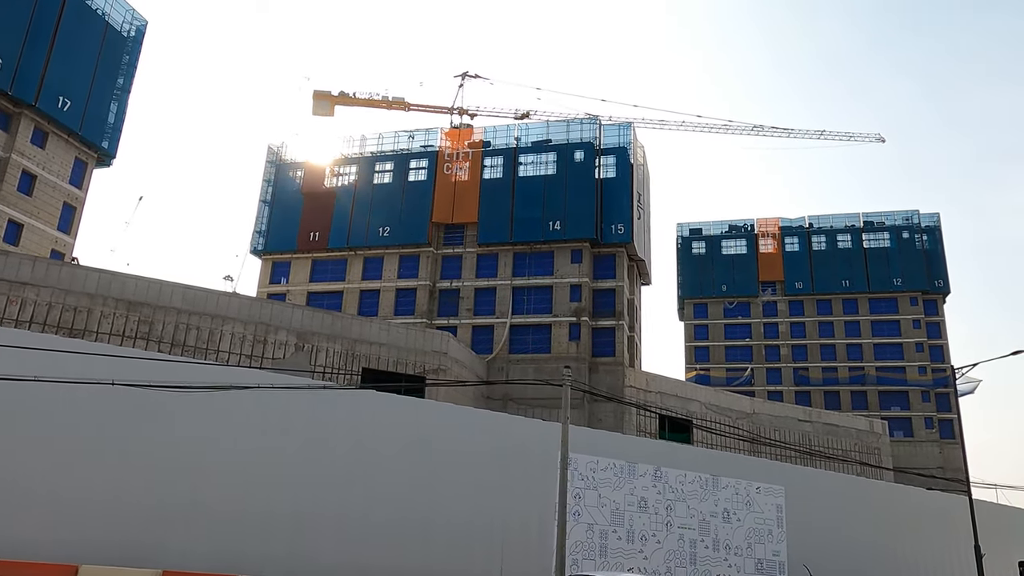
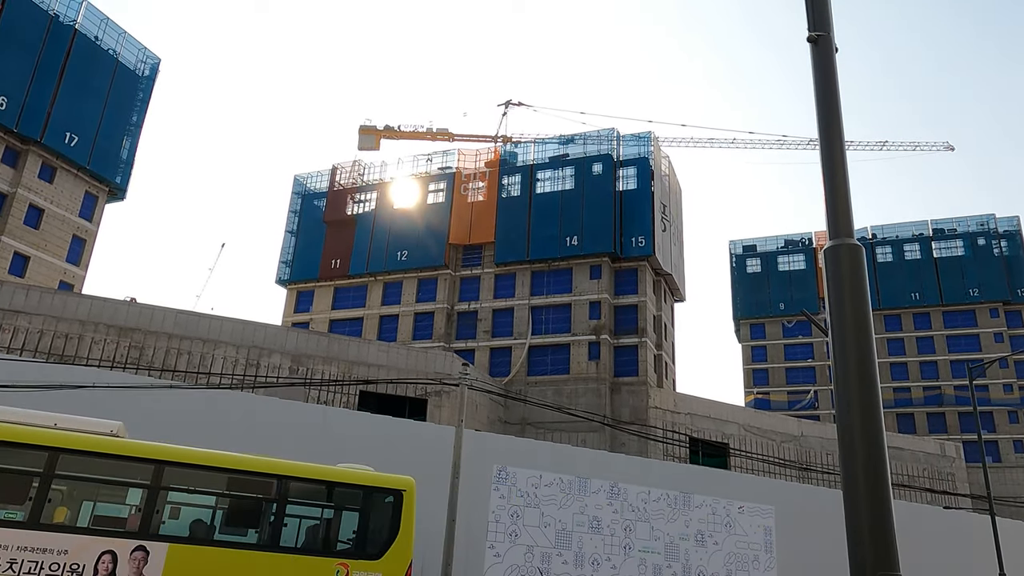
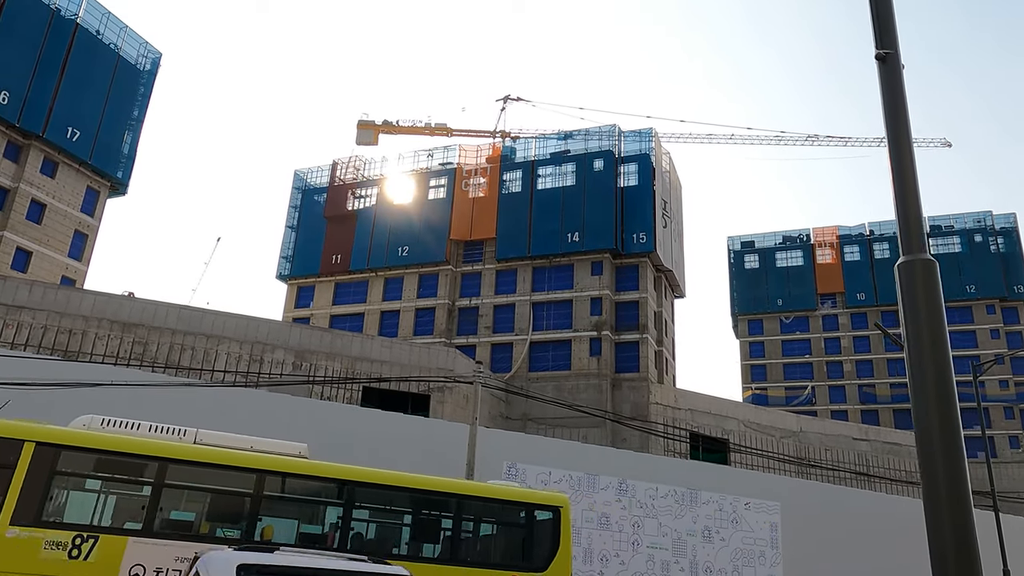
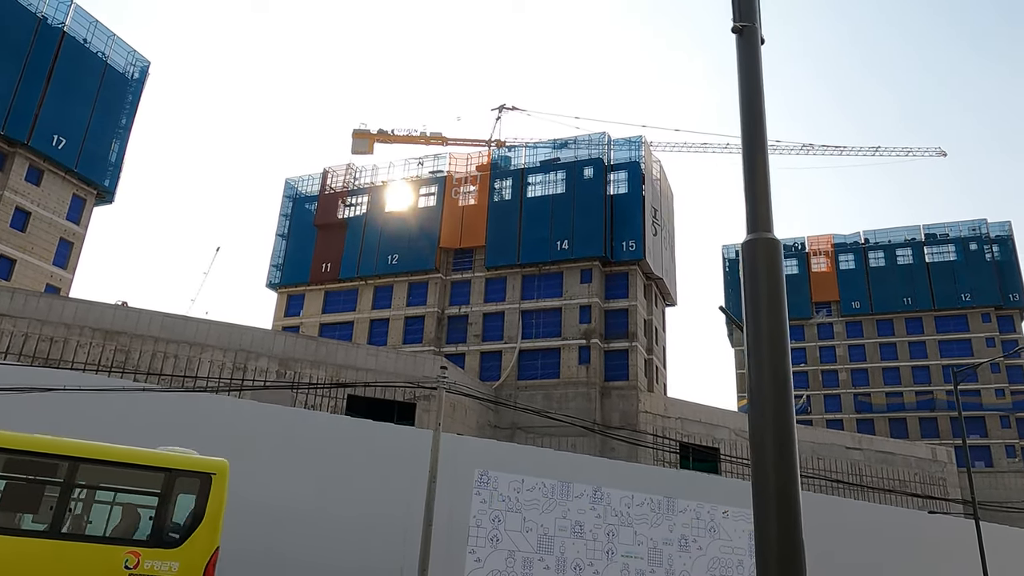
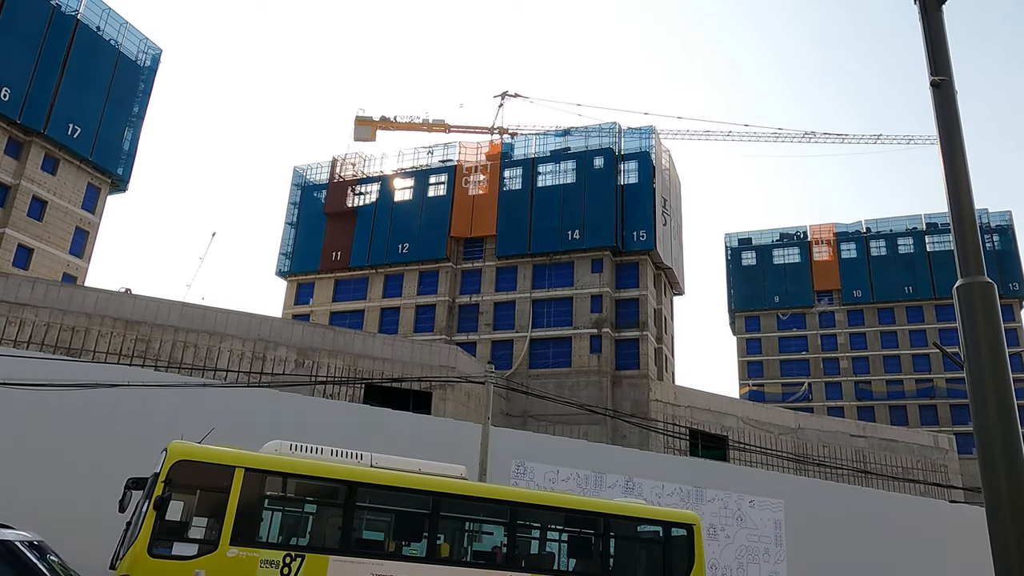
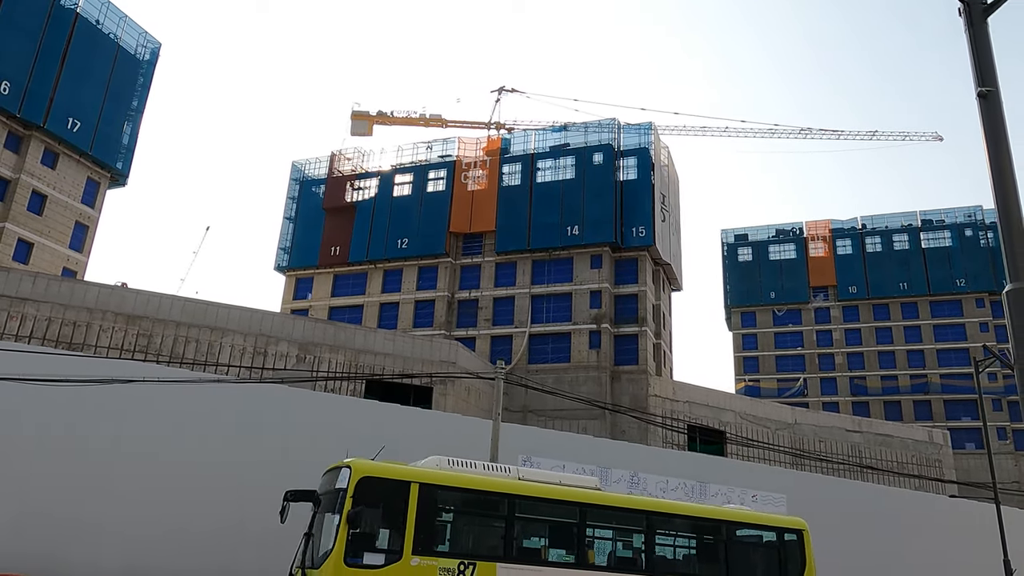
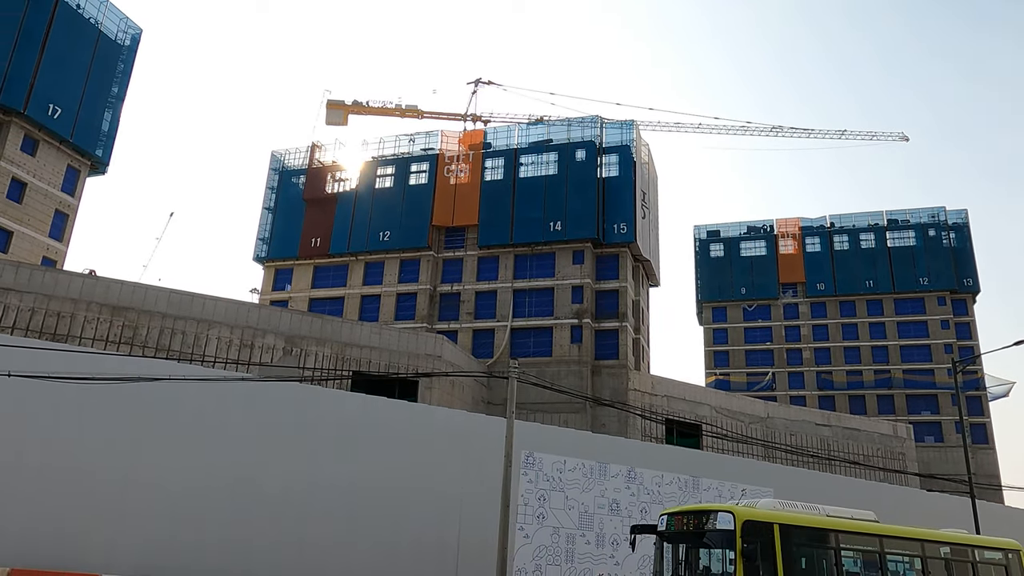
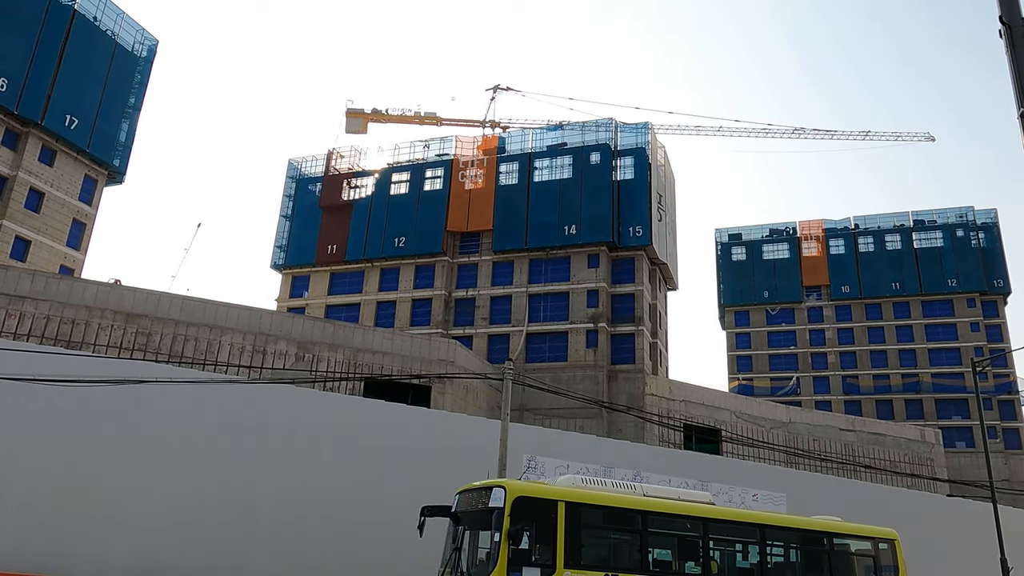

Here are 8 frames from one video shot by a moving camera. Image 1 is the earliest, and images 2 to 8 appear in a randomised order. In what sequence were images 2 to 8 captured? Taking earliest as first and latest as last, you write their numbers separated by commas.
7, 8, 6, 5, 3, 2, 4
